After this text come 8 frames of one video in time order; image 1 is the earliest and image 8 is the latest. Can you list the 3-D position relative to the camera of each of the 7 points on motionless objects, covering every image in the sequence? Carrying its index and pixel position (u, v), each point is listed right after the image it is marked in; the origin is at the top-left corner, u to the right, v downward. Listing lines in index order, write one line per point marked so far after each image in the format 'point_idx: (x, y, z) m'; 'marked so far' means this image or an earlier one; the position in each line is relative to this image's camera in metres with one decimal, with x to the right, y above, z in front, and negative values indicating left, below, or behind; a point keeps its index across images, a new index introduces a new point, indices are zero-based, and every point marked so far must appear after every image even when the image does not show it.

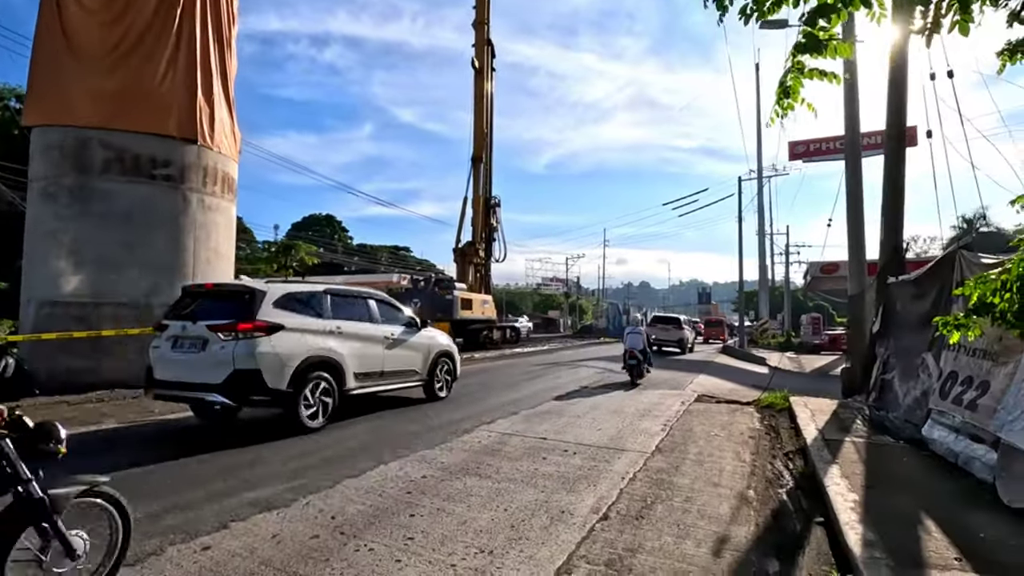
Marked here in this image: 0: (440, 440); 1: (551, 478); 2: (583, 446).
0: (-1.0, -2.1, +7.3) m
1: (+0.4, -2.1, +5.9) m
2: (+1.0, -2.2, +7.3) m
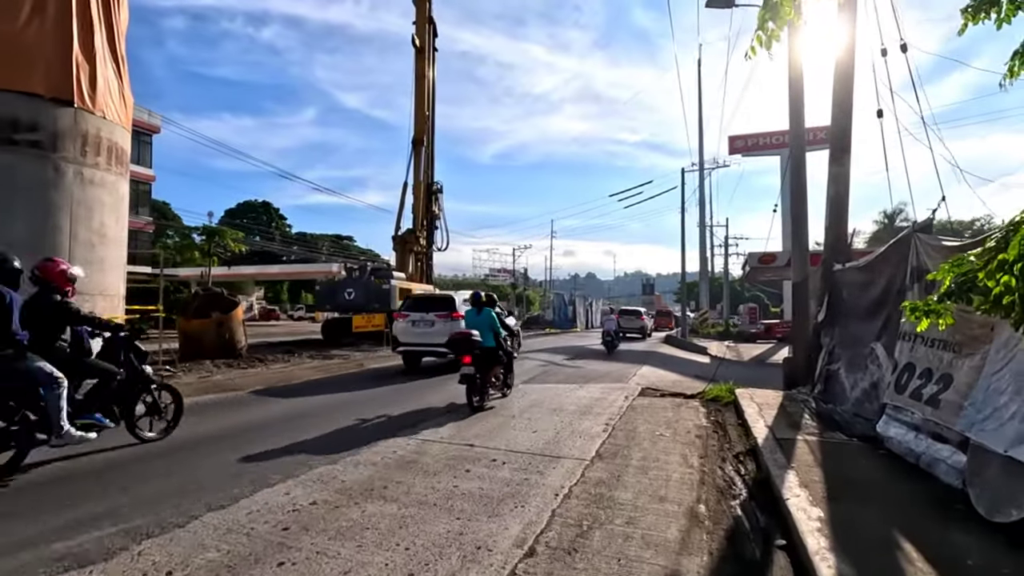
0: (-1.9, -1.9, +6.3) m
1: (-0.4, -1.9, +4.9) m
2: (0.0, -2.0, +6.4) m
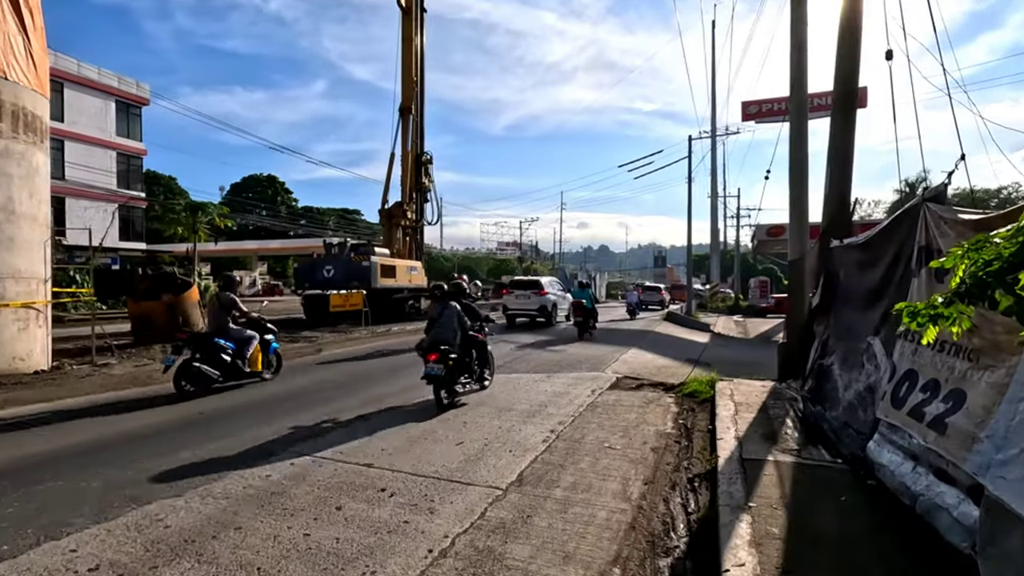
0: (-2.9, -1.8, +5.1) m
1: (-1.4, -1.9, +3.7) m
2: (-1.0, -1.9, +5.2) m
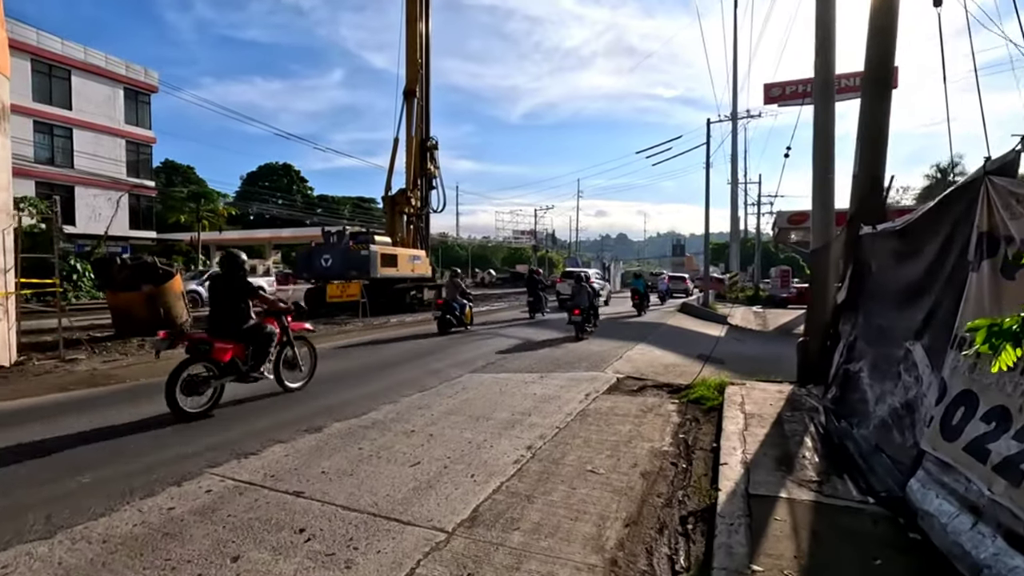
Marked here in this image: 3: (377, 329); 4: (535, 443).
0: (-3.3, -1.8, +4.3) m
1: (-1.8, -1.9, +2.8) m
2: (-1.3, -1.8, +4.3) m
3: (-4.5, -1.4, +17.6) m
4: (+0.3, -1.8, +6.3) m
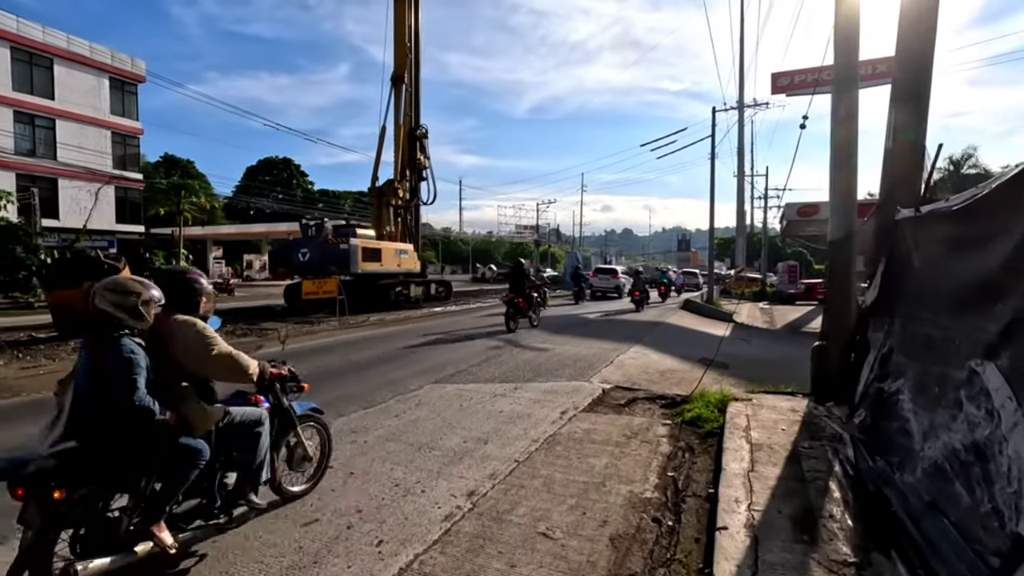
0: (-3.9, -1.8, +2.9) m
1: (-2.4, -1.9, +1.5) m
2: (-1.9, -1.8, +2.9) m
3: (-4.9, -1.3, +16.3) m
4: (-0.3, -1.8, +4.9) m
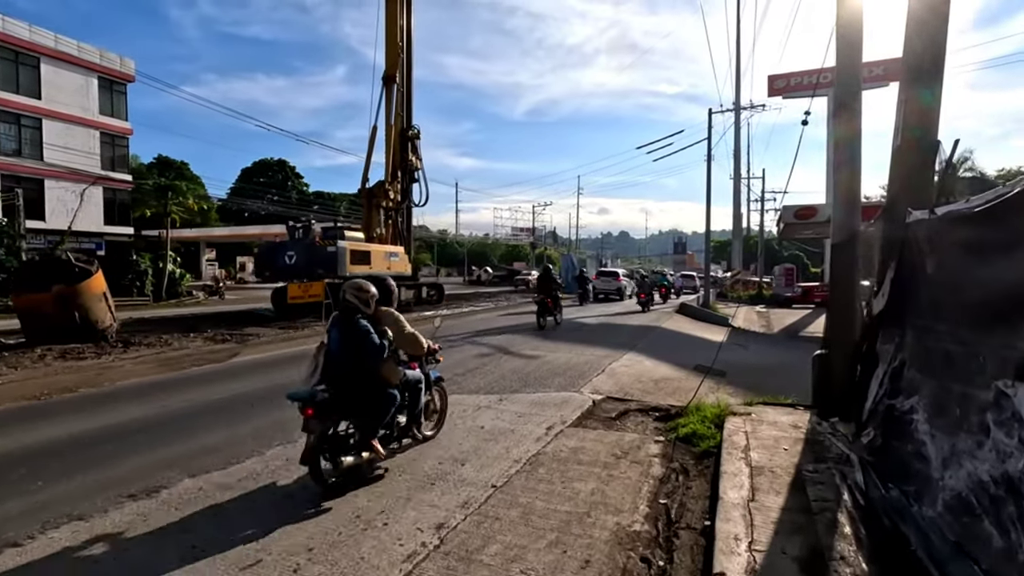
0: (-4.1, -1.8, +2.4) m
1: (-2.6, -2.0, +1.0) m
2: (-2.1, -1.9, +2.4) m
3: (-5.2, -1.4, +15.8) m
4: (-0.5, -1.9, +4.4) m
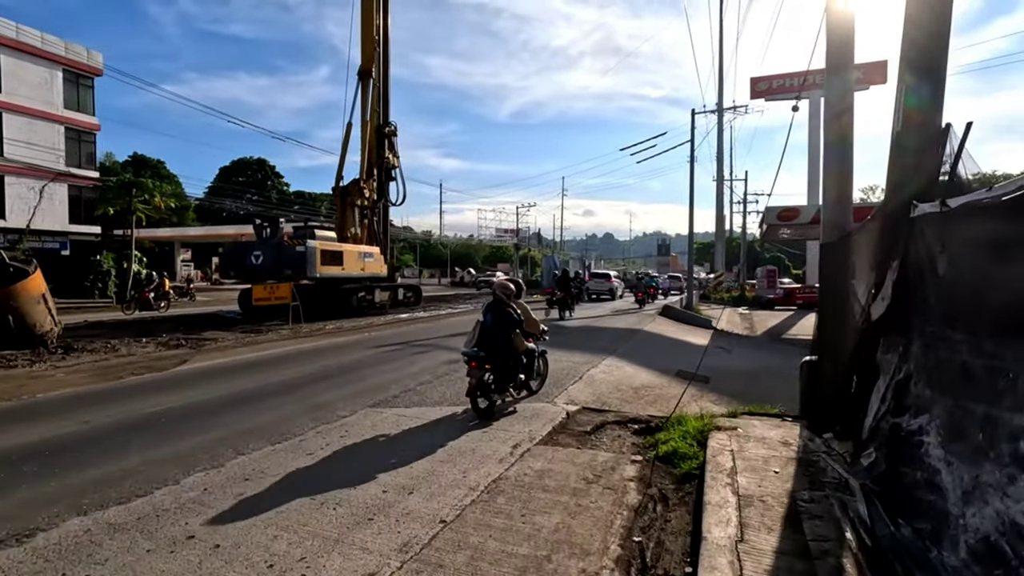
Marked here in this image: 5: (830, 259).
0: (-4.4, -1.8, +1.6) m
1: (-2.9, -2.0, +0.2) m
2: (-2.4, -1.9, +1.6) m
3: (-5.9, -1.4, +14.9) m
4: (-0.9, -1.9, +3.7) m
5: (+4.3, +0.5, +7.2) m
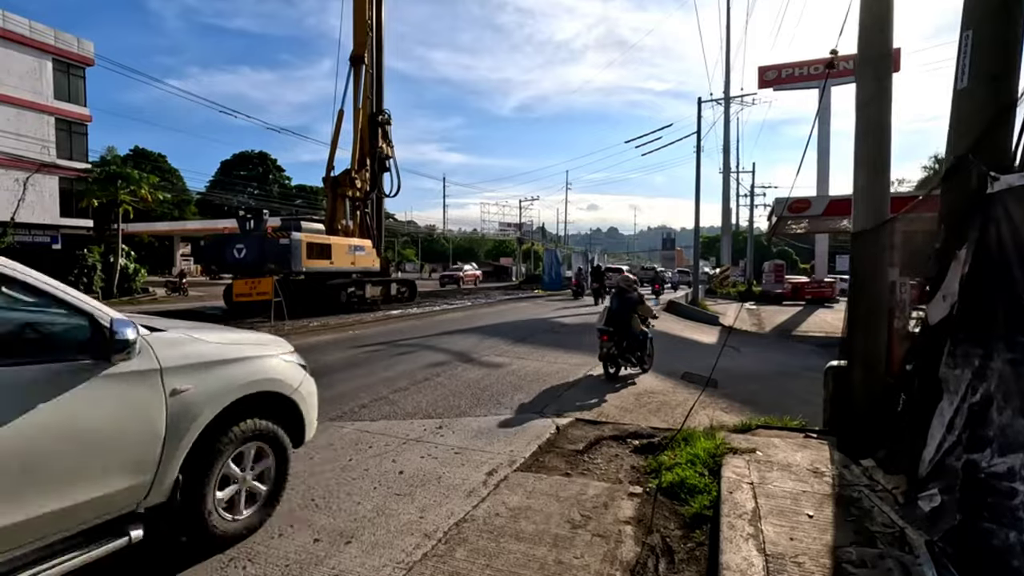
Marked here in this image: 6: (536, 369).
0: (-4.7, -1.8, +0.6) m
1: (-3.2, -2.0, -0.8) m
2: (-2.7, -1.9, +0.6) m
3: (-6.1, -1.3, +13.9) m
4: (-1.1, -1.9, +2.7) m
5: (+4.1, +0.5, +6.1) m
6: (+0.5, -1.6, +10.6) m
